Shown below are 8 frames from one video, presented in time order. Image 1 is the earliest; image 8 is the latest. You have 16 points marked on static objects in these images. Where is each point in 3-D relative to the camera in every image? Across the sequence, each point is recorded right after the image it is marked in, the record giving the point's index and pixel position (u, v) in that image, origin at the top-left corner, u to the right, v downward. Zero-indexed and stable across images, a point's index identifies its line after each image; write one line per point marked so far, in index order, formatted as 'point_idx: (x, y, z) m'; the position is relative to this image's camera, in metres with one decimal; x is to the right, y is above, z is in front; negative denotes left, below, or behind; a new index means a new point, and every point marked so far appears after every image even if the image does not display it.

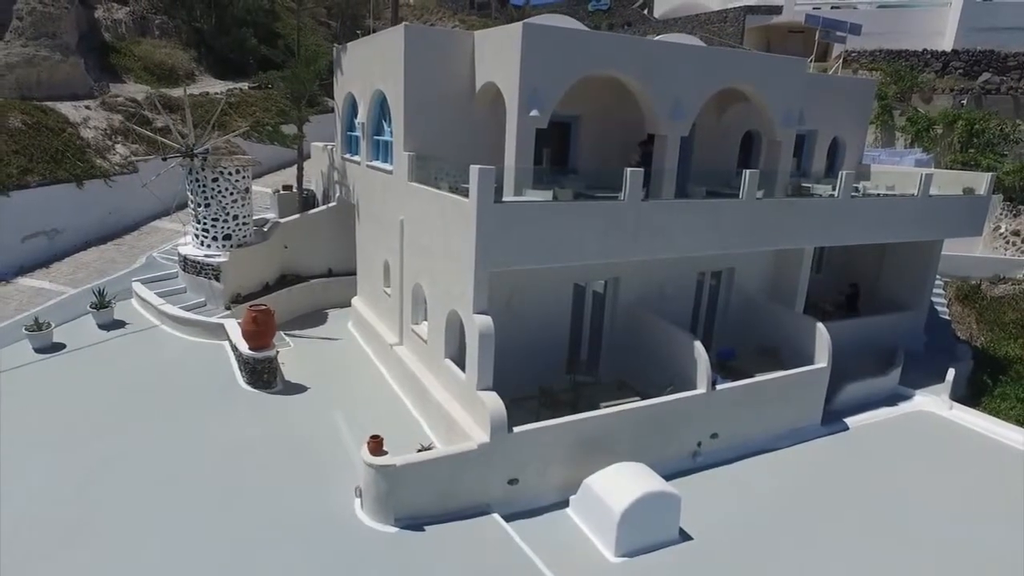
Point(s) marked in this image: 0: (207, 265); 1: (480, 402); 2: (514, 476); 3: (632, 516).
0: (-6.4, +0.5, +12.9) m
1: (-0.4, -1.6, +8.4) m
2: (0.0, -2.6, +8.4) m
3: (+1.5, -2.9, +7.7) m
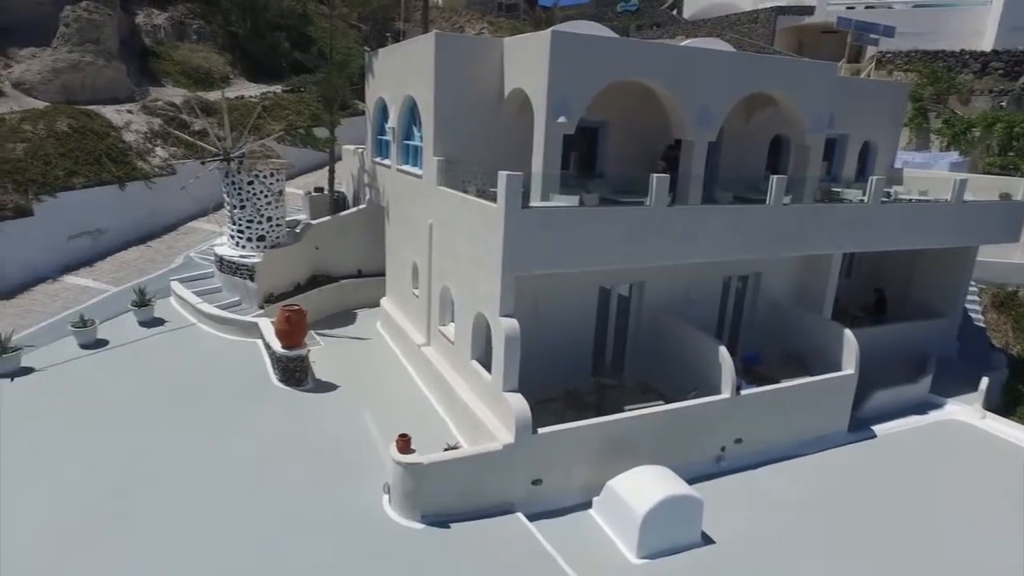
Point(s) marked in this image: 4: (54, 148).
0: (-5.8, +0.5, +13.2) m
1: (-0.1, -1.6, +8.5) m
2: (+0.4, -2.6, +8.5) m
3: (+1.8, -3.0, +7.8) m
4: (-11.8, +3.7, +16.0) m
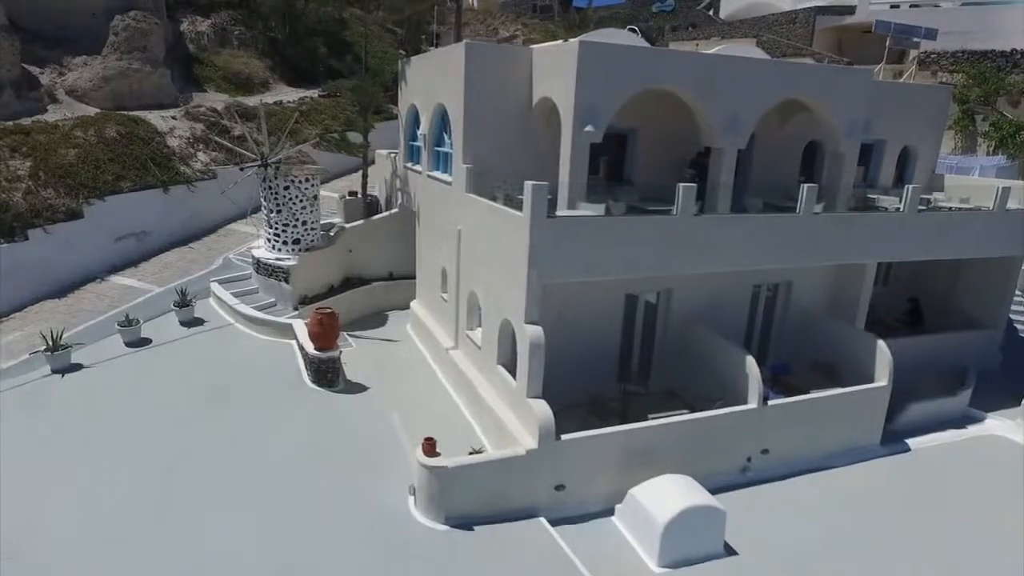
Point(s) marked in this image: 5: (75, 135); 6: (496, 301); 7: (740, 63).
0: (-5.2, +0.5, +13.7) m
1: (+0.3, -1.7, +8.7) m
2: (+0.7, -2.7, +8.6) m
3: (+2.1, -3.1, +7.8) m
4: (-11.0, +3.7, +16.8) m
5: (-12.1, +4.3, +17.2) m
6: (-0.2, -0.2, +9.9) m
7: (+3.9, +3.9, +10.6) m
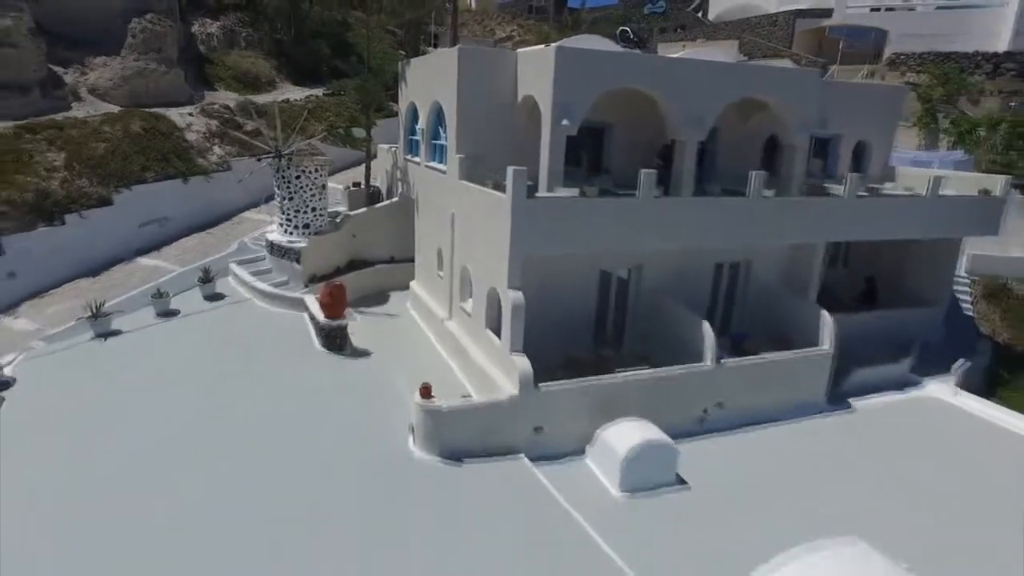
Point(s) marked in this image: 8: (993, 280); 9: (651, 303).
0: (-5.5, +1.0, +15.1) m
1: (0.0, -1.2, +10.1) m
2: (+0.4, -2.2, +10.1) m
3: (+1.8, -2.6, +9.3) m
4: (-11.3, +4.2, +18.2) m
5: (-12.4, +4.8, +18.6) m
6: (-0.5, +0.3, +11.3) m
7: (+3.6, +4.3, +12.1) m
8: (+13.7, +0.2, +17.4) m
9: (+2.8, -0.3, +12.6) m
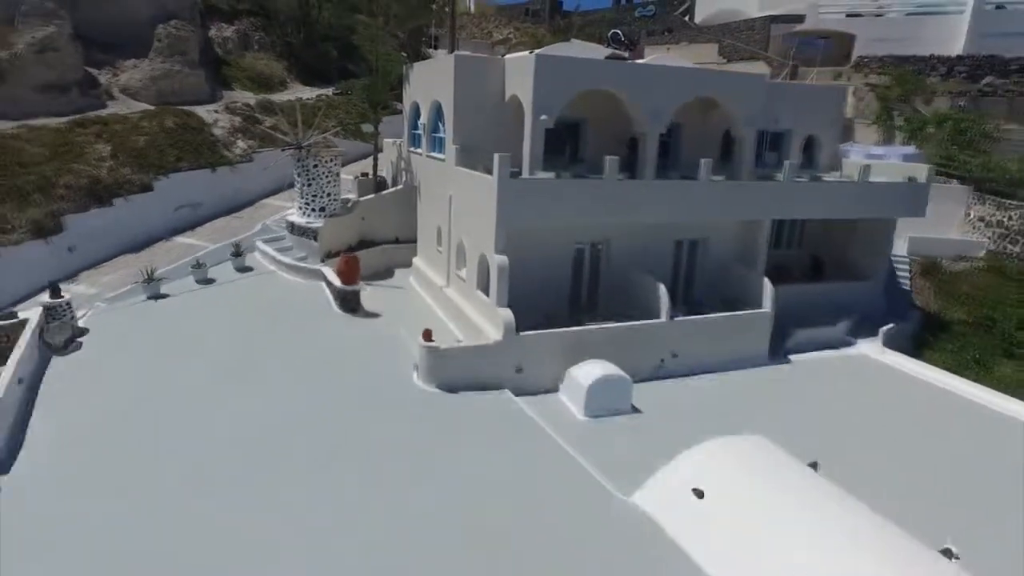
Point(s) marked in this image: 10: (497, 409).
0: (-5.7, +1.7, +17.3) m
1: (-0.3, -0.5, +12.3) m
2: (+0.2, -1.5, +12.3) m
3: (+1.6, -1.9, +11.5) m
4: (-11.6, +4.9, +20.4) m
5: (-12.6, +5.5, +20.8) m
6: (-0.8, +1.0, +13.5) m
7: (+3.4, +5.0, +14.3) m
8: (+13.4, +0.9, +19.6) m
9: (+2.6, +0.4, +14.8) m
10: (-0.3, -2.2, +11.3) m
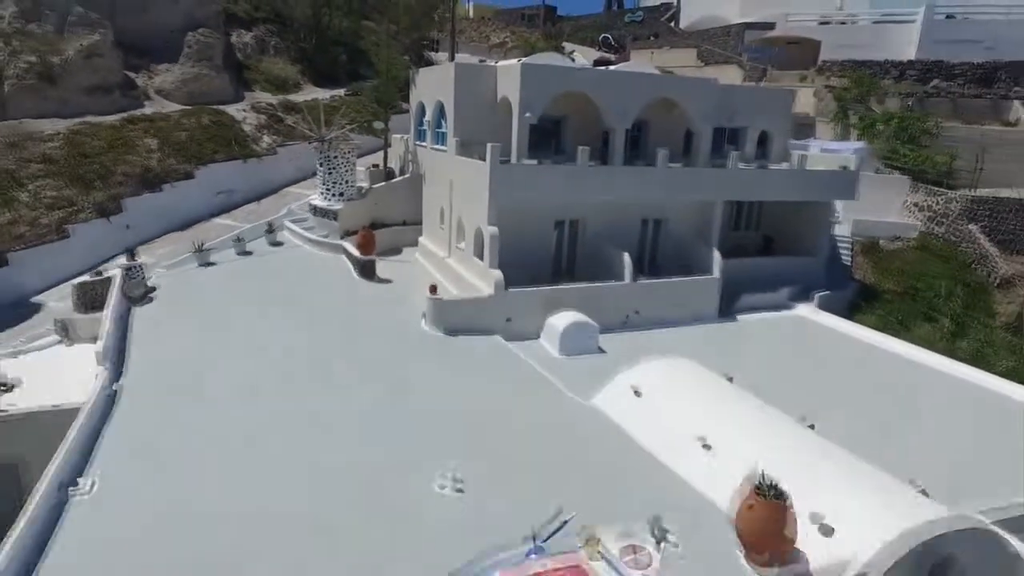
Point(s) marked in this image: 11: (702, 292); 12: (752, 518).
0: (-6.0, +2.5, +20.1) m
1: (-0.5, +0.3, +15.1) m
2: (-0.1, -0.7, +15.1) m
3: (+1.3, -1.1, +14.3) m
4: (-11.8, +5.8, +23.2) m
5: (-12.9, +6.4, +23.6) m
6: (-1.0, +1.8, +16.3) m
7: (+3.1, +5.9, +17.1) m
8: (+13.1, +1.7, +22.4) m
9: (+2.3, +1.2, +17.6) m
10: (-0.5, -1.4, +14.1) m
11: (+5.3, -0.1, +17.2) m
12: (+2.8, -2.6, +6.9) m
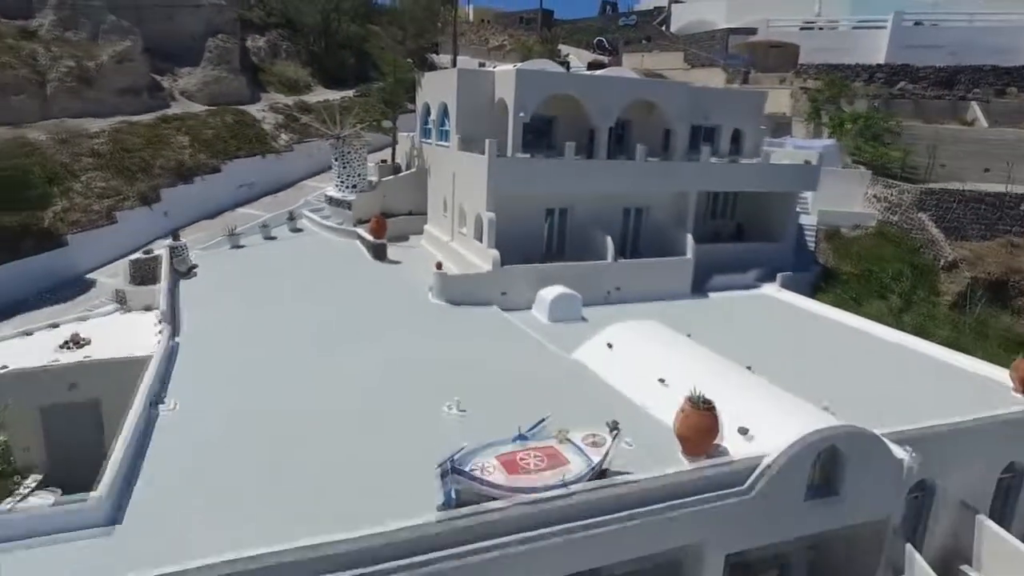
0: (-6.1, +3.1, +22.3) m
1: (-0.6, +0.9, +17.3) m
2: (-0.2, -0.1, +17.3) m
3: (+1.2, -0.4, +16.5) m
4: (-12.0, +6.4, +25.4) m
5: (-13.0, +7.0, +25.8) m
6: (-1.1, +2.4, +18.5) m
7: (+3.0, +6.5, +19.3) m
8: (+13.0, +2.4, +24.6) m
9: (+2.2, +1.8, +19.8) m
10: (-0.6, -0.7, +16.3) m
11: (+5.2, +0.5, +19.4) m
12: (+2.7, -2.0, +9.1) m
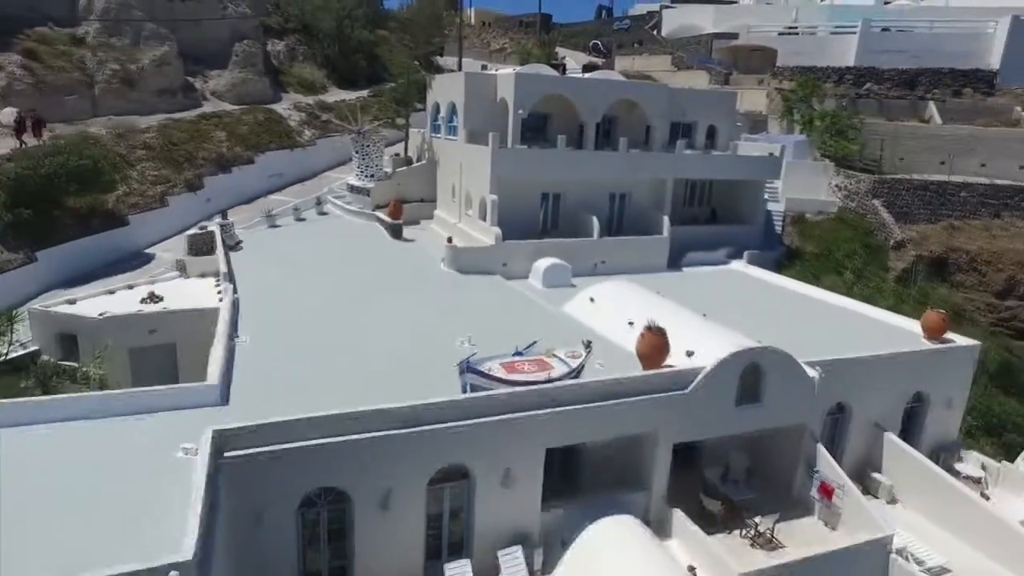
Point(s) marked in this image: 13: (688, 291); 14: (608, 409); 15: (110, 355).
0: (-6.1, +4.1, +25.3) m
1: (-0.7, +1.9, +20.3) m
2: (-0.2, +0.9, +20.2) m
3: (+1.2, +0.5, +19.4) m
4: (-12.0, +7.3, +28.3) m
5: (-13.0, +7.9, +28.8) m
6: (-1.2, +3.4, +21.5) m
7: (+3.0, +7.4, +22.2) m
8: (+13.0, +3.3, +27.5) m
9: (+2.2, +2.8, +22.7) m
10: (-0.7, +0.2, +19.3) m
11: (+5.2, +1.4, +22.3) m
12: (+2.6, -1.1, +12.1) m
13: (+5.7, -0.2, +20.0) m
14: (+1.7, -2.2, +11.2) m
15: (-10.1, -1.8, +15.5) m
